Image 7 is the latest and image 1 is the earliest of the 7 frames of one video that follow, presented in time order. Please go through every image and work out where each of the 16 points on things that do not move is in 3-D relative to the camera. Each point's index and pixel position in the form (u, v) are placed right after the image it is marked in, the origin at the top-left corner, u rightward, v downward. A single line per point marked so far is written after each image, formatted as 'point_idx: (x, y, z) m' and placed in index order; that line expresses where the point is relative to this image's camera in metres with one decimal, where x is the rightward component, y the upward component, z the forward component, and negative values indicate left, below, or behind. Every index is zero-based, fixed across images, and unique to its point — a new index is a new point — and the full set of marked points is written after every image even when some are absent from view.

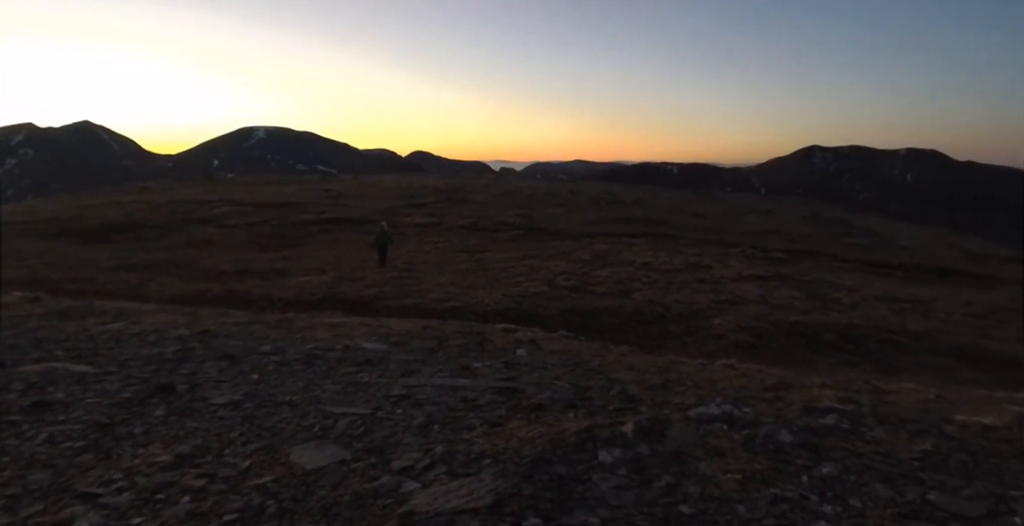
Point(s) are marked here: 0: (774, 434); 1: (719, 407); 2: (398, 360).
0: (+2.8, -1.9, +6.6) m
1: (+2.4, -1.8, +7.4) m
2: (-1.9, -1.5, +9.4) m
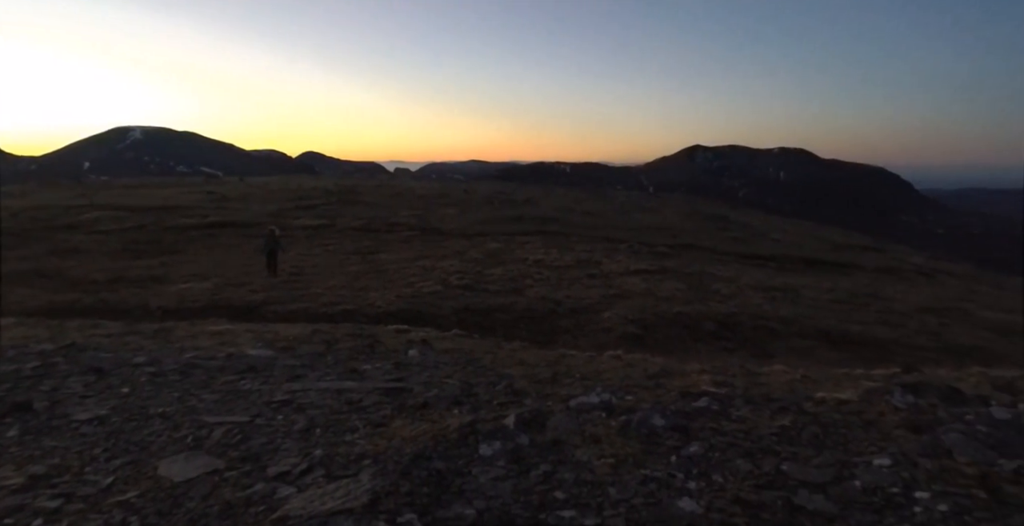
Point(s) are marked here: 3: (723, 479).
0: (+1.5, -1.8, +6.9) m
1: (+1.0, -1.7, +7.6) m
2: (-3.5, -1.5, +9.1) m
3: (+2.1, -2.1, +5.8) m
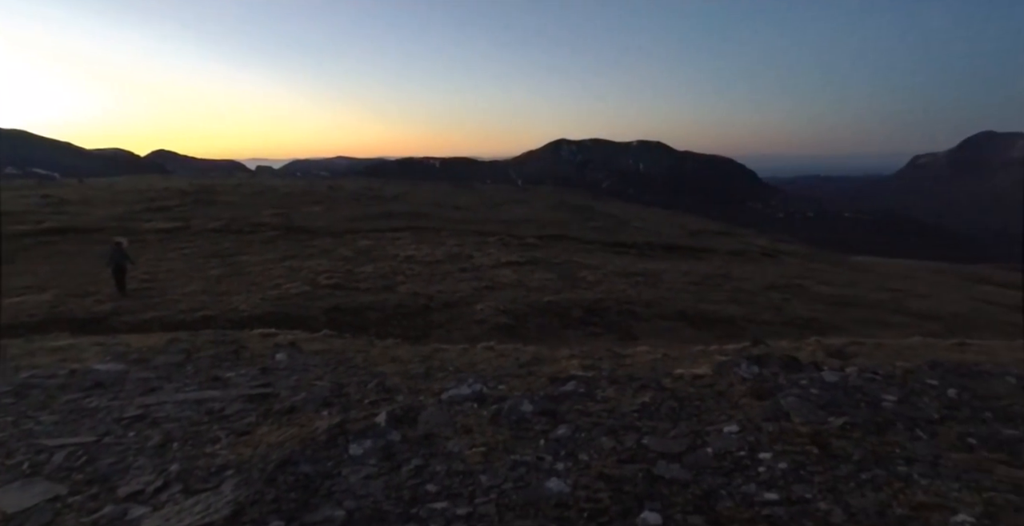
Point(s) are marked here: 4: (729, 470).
0: (0.0, -1.7, +7.1) m
1: (-0.6, -1.6, +7.8) m
2: (-5.2, -1.6, +8.5) m
3: (+0.8, -2.0, +6.1) m
4: (+2.1, -2.0, +5.7) m
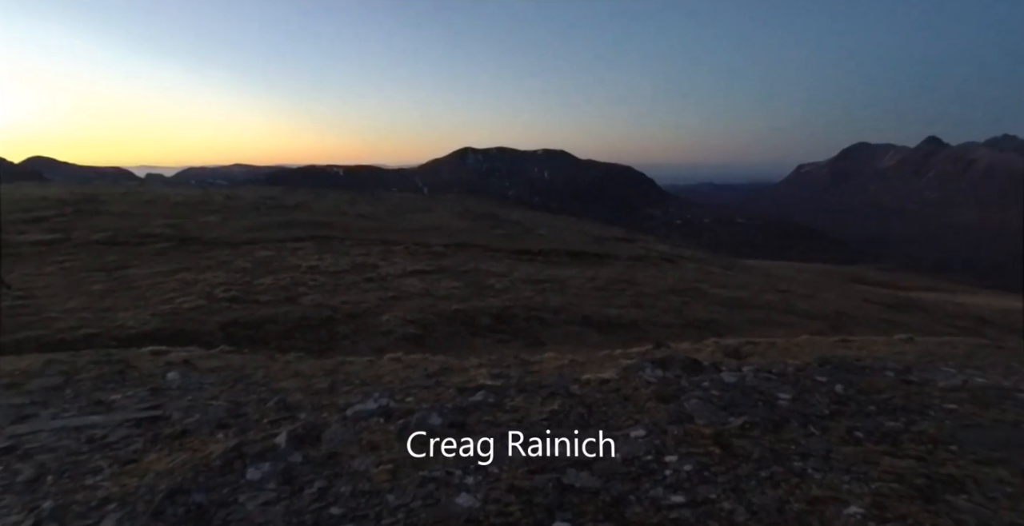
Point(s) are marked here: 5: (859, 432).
0: (-1.0, -1.8, +6.8) m
1: (-1.7, -1.7, +7.4) m
2: (-6.4, -1.8, +7.6) m
3: (-0.1, -2.1, +5.9) m
4: (+1.2, -2.0, +5.7) m
5: (+3.5, -1.7, +6.1) m
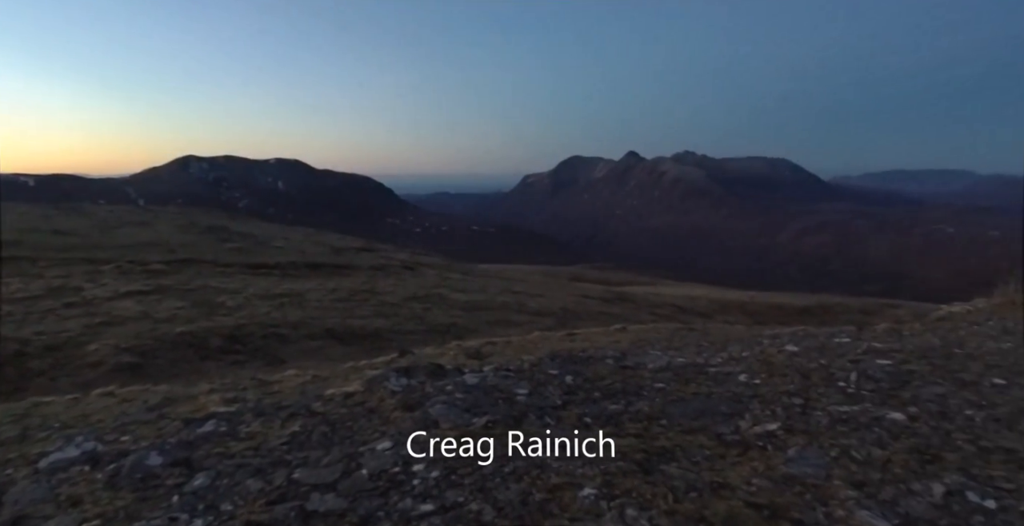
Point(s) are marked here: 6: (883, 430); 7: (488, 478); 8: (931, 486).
0: (-3.6, -2.0, +5.9) m
1: (-4.5, -1.9, +6.2) m
2: (-9.0, -2.2, +4.9) m
3: (-2.5, -2.2, +5.3) m
4: (-1.2, -2.1, +5.5) m
5: (+0.9, -1.7, +6.6) m
6: (+3.8, -1.7, +6.1) m
7: (-0.2, -2.0, +5.5) m
8: (+3.7, -2.0, +5.3) m
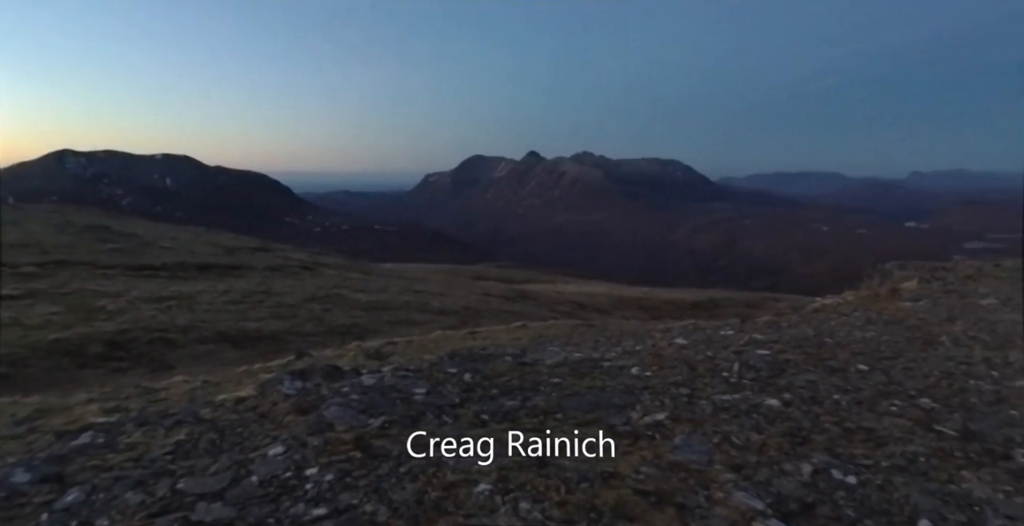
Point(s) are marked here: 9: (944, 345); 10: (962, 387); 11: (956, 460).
0: (-4.6, -2.0, +5.5) m
1: (-5.5, -1.9, +5.7) m
2: (-9.8, -2.2, +3.9) m
3: (-3.4, -2.2, +5.0) m
4: (-2.1, -2.1, +5.3) m
5: (-0.3, -1.7, +6.7) m
6: (+2.7, -1.7, +6.6) m
7: (-1.2, -2.0, +5.5) m
8: (+2.8, -1.9, +5.7) m
9: (+6.4, -1.2, +9.0) m
10: (+5.5, -1.5, +7.4) m
11: (+4.4, -1.9, +5.9) m
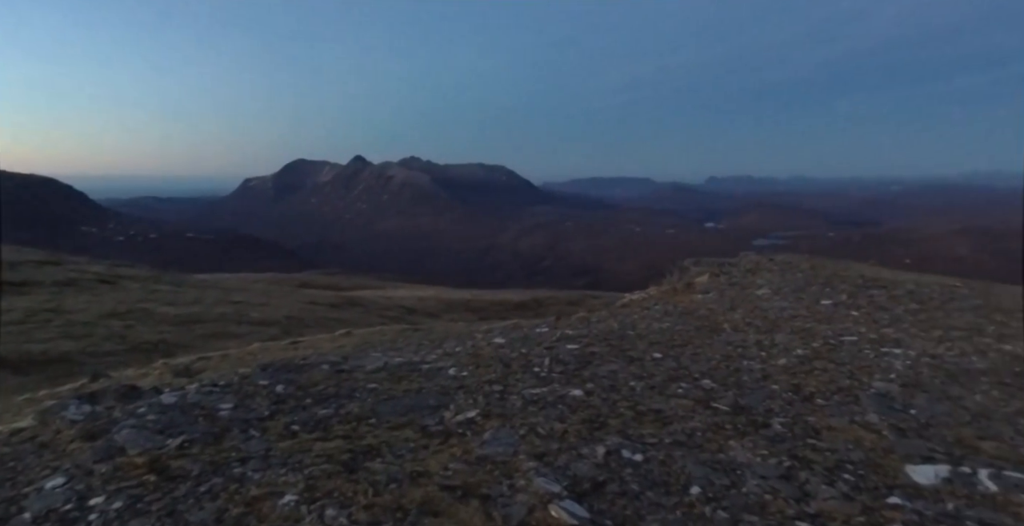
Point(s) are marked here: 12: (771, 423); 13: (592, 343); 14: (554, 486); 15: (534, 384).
0: (-6.3, -2.2, +4.6) m
1: (-7.2, -2.2, +4.7) m
2: (-11.1, -2.6, +2.0) m
3: (-5.1, -2.4, +4.4) m
4: (-3.9, -2.2, +5.0) m
5: (-2.3, -1.8, +6.7) m
6: (+0.7, -1.7, +7.1) m
7: (-3.0, -2.1, +5.3) m
8: (+0.9, -2.0, +6.3) m
9: (+3.8, -1.2, +10.2) m
10: (+3.2, -1.5, +8.5) m
11: (+2.4, -1.9, +6.8) m
12: (+3.0, -1.9, +7.0) m
13: (+1.4, -1.2, +9.2) m
14: (+0.4, -2.1, +5.6) m
15: (+0.4, -1.5, +7.7) m
